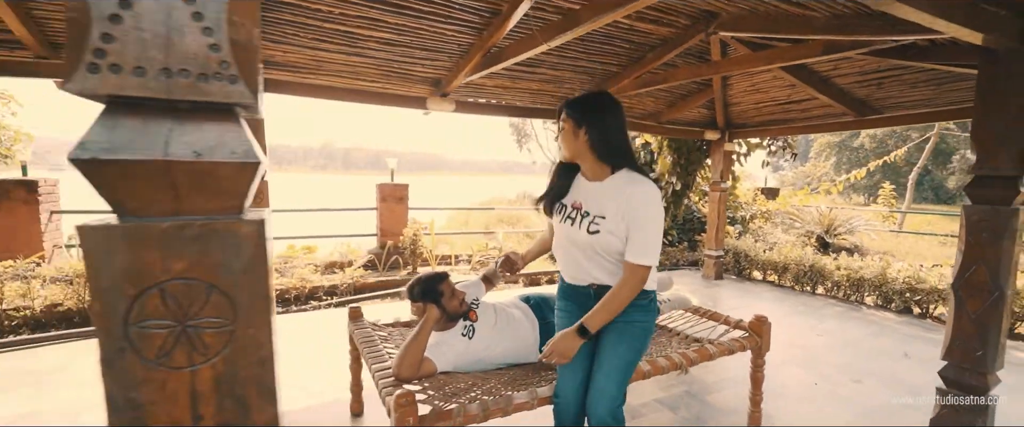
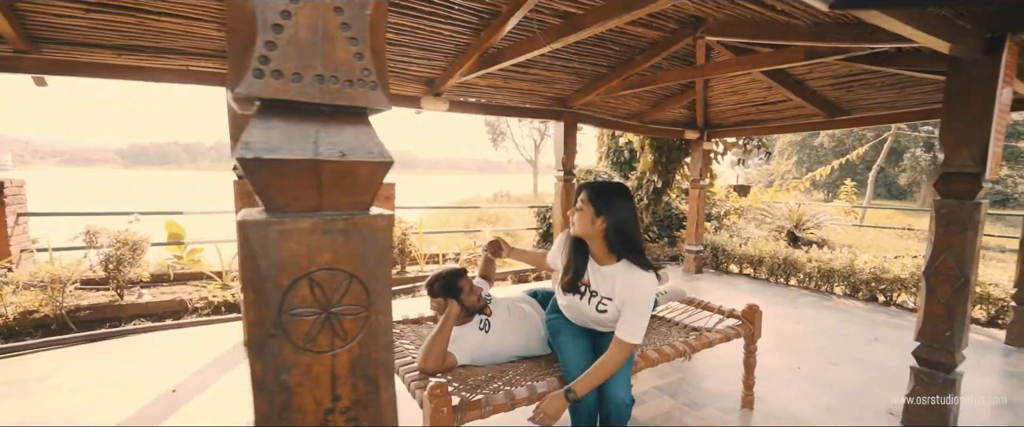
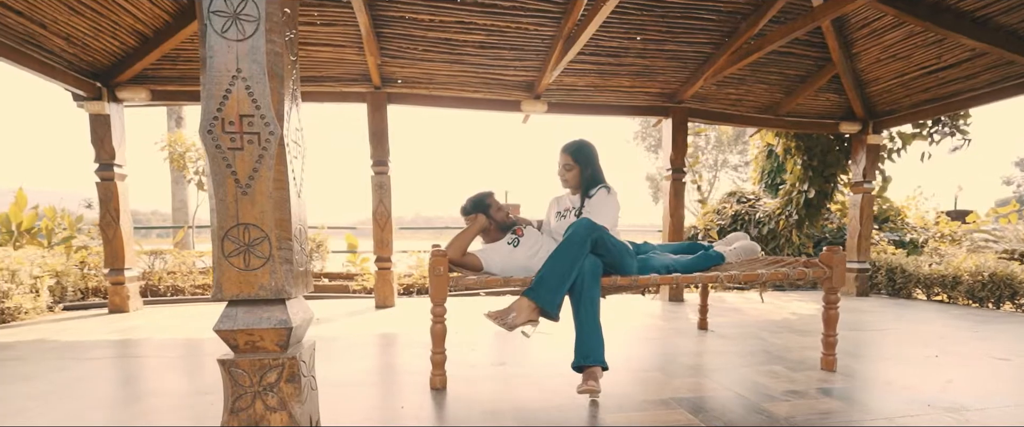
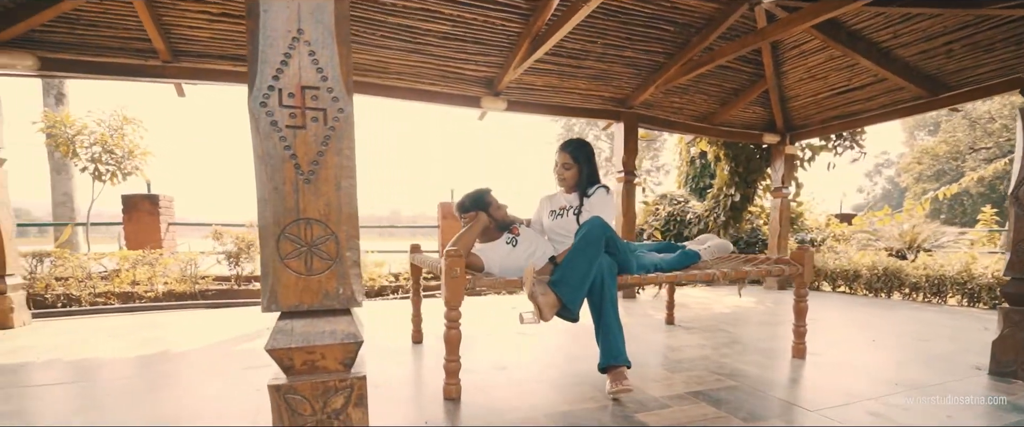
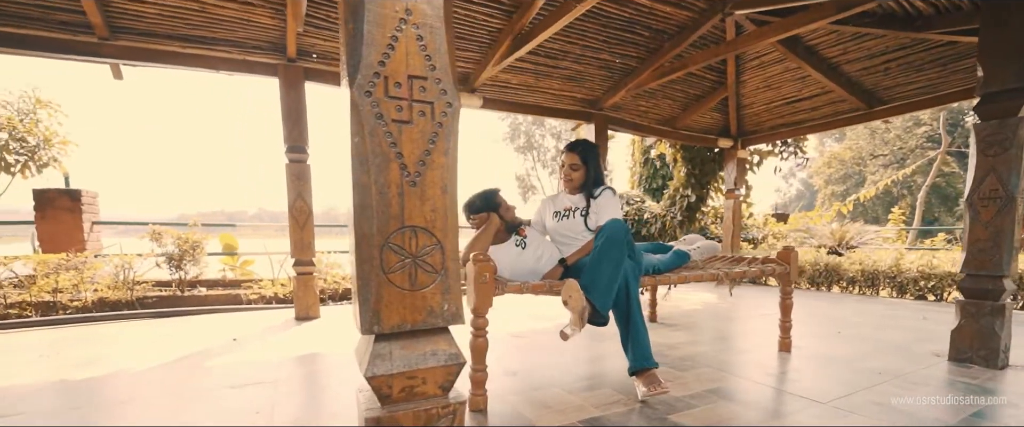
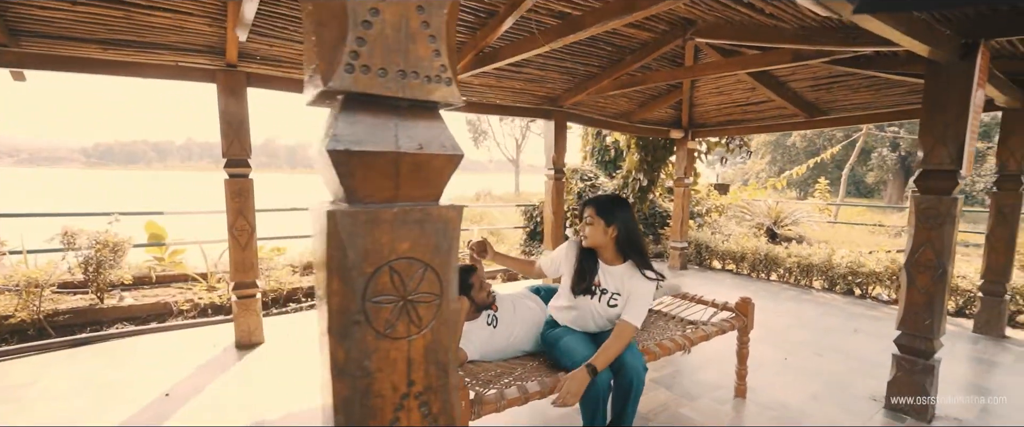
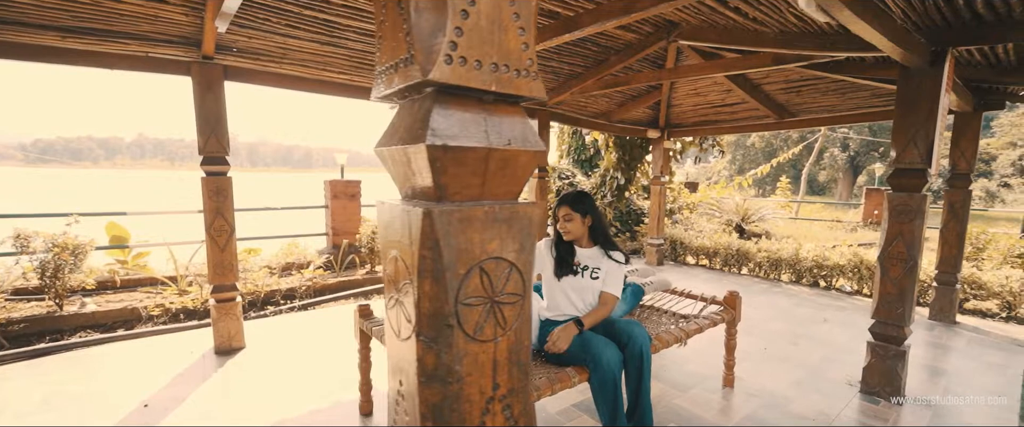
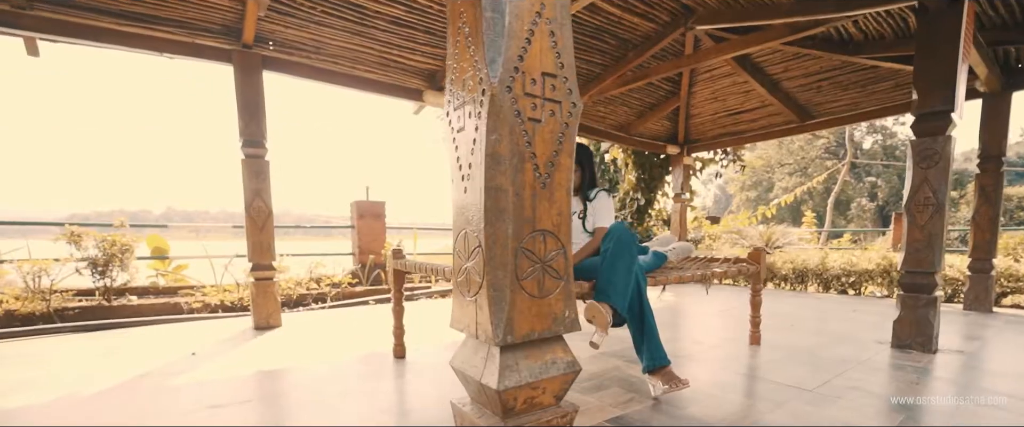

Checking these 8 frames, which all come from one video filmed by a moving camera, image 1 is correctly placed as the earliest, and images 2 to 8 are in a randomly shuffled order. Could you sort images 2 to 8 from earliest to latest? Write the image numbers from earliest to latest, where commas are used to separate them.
2, 6, 7, 8, 5, 4, 3
